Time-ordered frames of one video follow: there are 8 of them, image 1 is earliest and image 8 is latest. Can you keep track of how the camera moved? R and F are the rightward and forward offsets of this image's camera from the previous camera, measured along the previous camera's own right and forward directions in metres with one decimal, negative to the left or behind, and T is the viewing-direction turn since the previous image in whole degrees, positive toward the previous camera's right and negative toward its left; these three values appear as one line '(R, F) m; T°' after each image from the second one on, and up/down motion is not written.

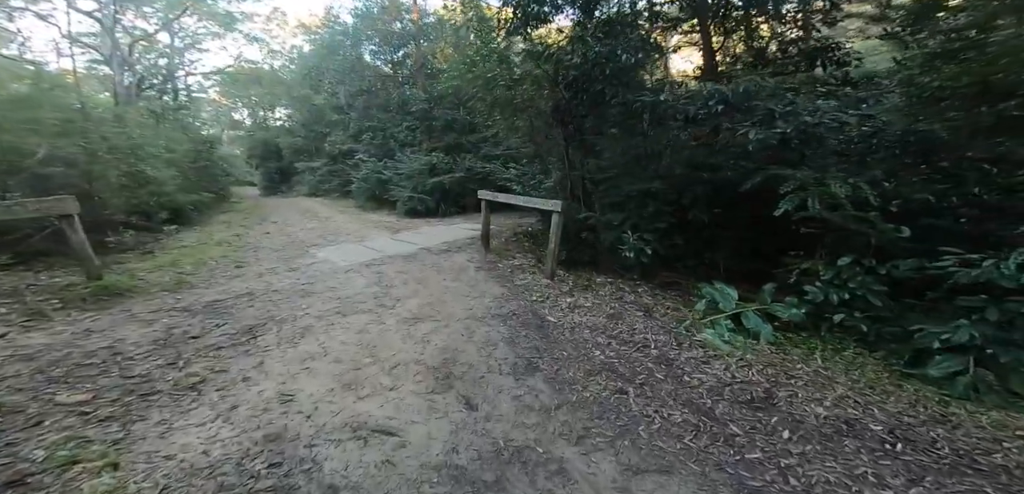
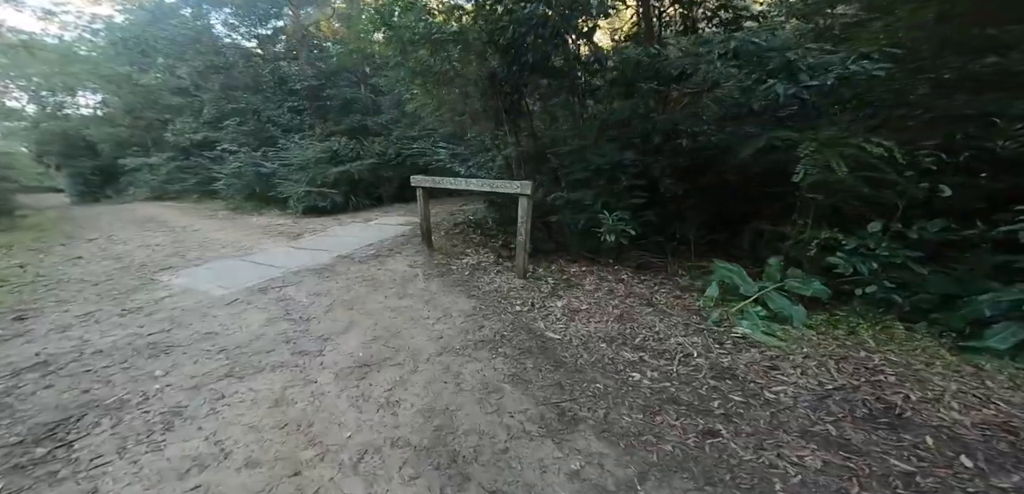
(-0.5, +0.9) m; +15°
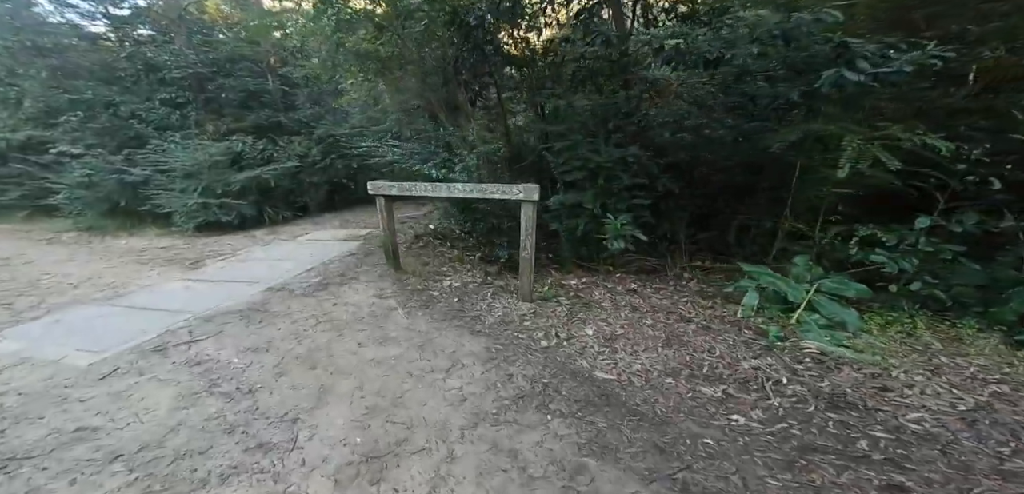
(-0.7, +0.7) m; +12°
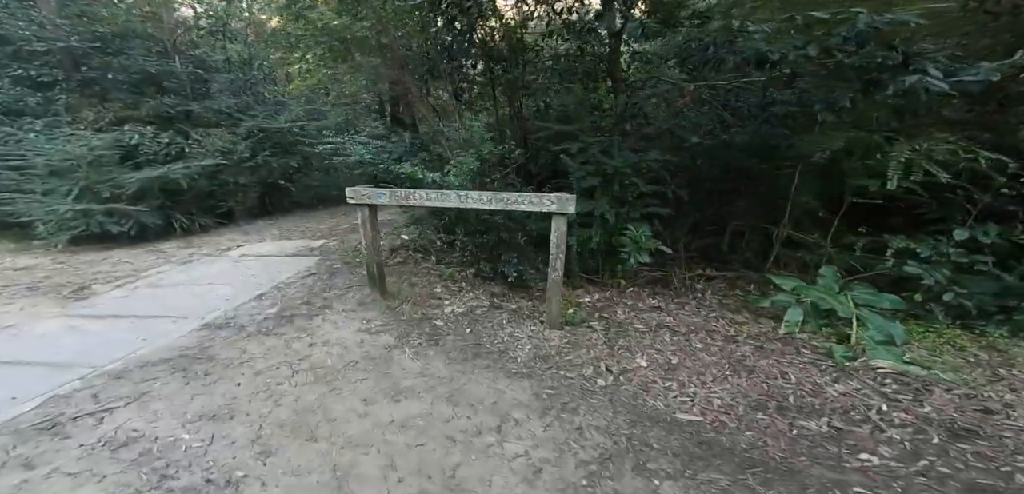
(-0.7, +0.5) m; +11°
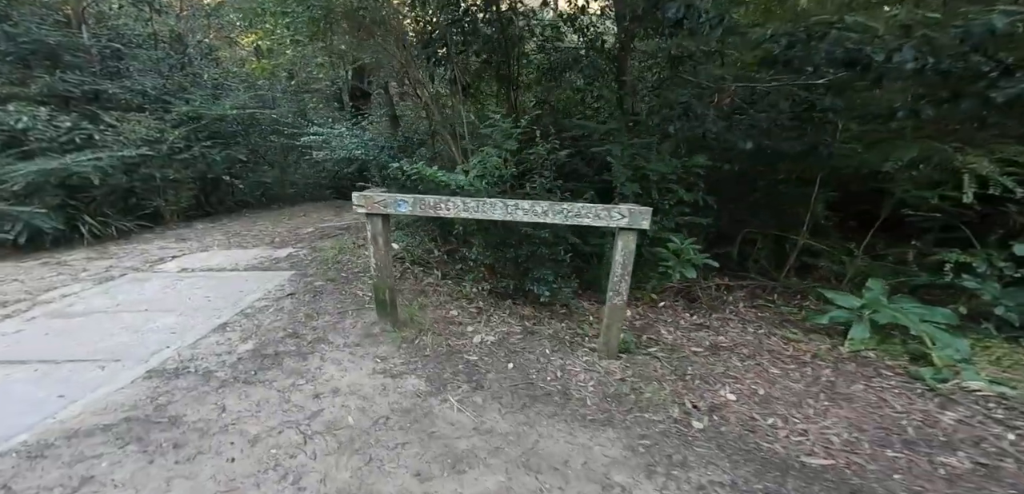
(-0.6, +0.5) m; +8°
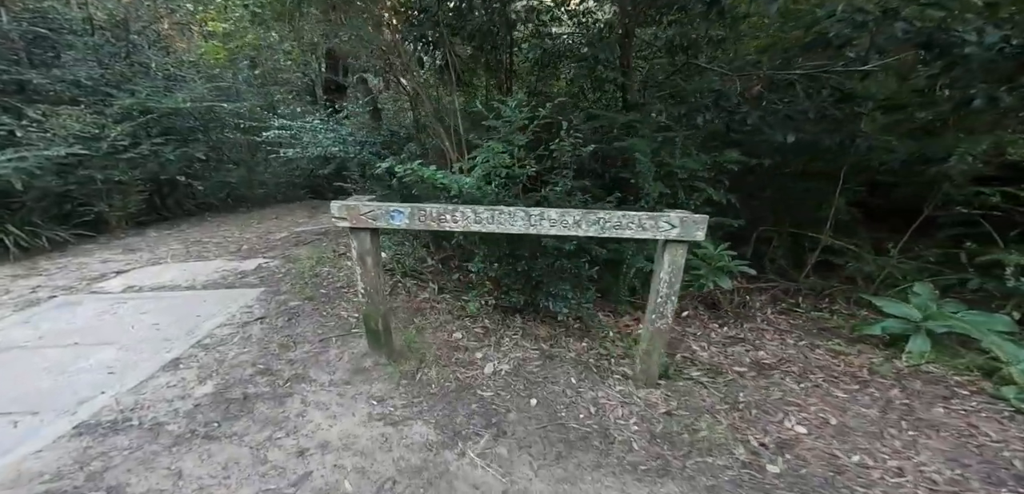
(-0.2, +0.4) m; +3°
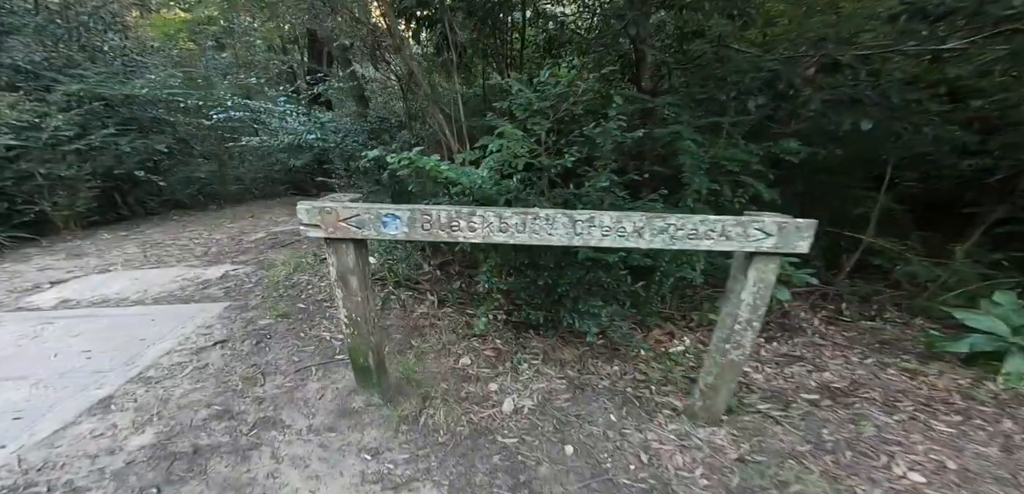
(-0.2, +0.4) m; +2°
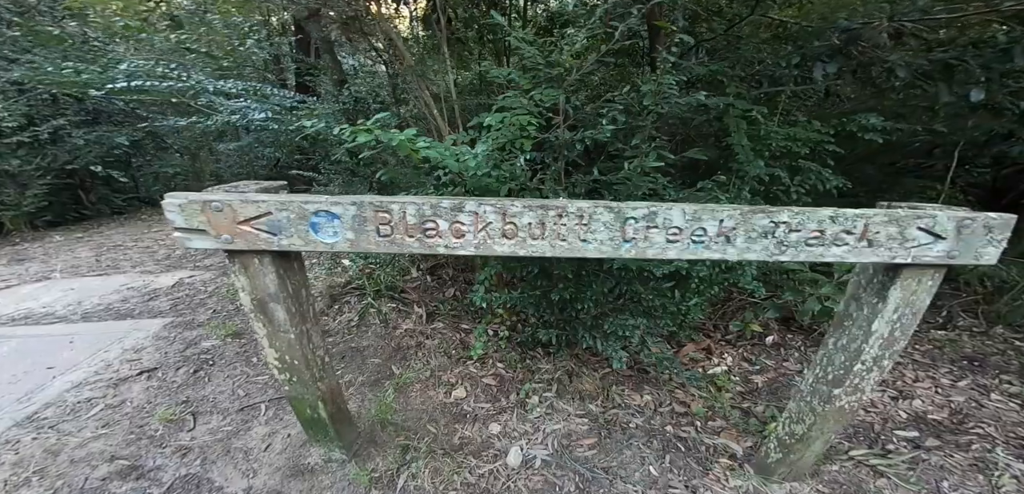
(0.0, +0.4) m; 0°
